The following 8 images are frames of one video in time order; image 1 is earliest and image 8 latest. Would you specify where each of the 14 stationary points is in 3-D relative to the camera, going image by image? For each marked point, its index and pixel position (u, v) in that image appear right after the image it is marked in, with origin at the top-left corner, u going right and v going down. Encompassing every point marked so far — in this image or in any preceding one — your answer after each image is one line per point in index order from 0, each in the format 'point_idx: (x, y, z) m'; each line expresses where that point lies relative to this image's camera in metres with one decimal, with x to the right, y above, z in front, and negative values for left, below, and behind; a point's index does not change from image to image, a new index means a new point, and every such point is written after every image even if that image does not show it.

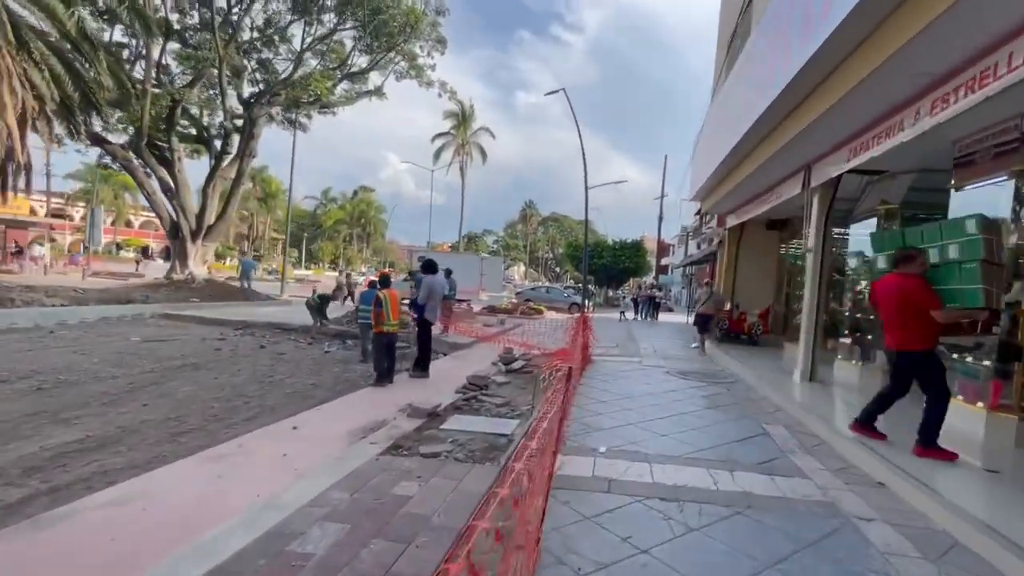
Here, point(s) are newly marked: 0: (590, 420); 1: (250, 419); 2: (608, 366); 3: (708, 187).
0: (+0.9, -1.6, +5.7) m
1: (-3.6, -1.8, +6.7) m
2: (+1.8, -1.5, +9.3) m
3: (+5.8, +3.0, +14.4) m
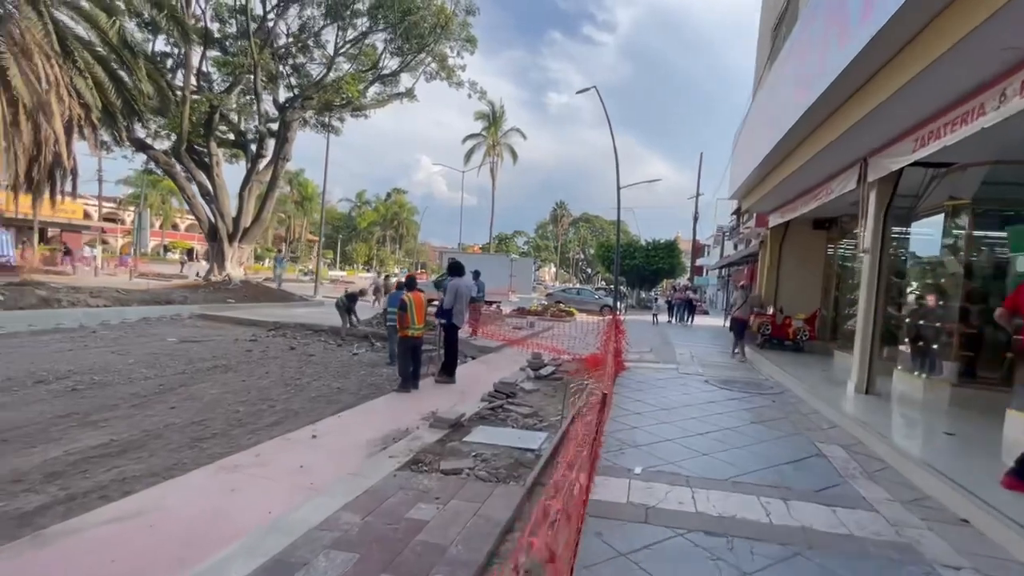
0: (+1.2, -1.6, +5.3) m
1: (-3.3, -1.9, +6.5) m
2: (+2.4, -1.6, +8.9) m
3: (+6.7, +2.9, +13.7) m
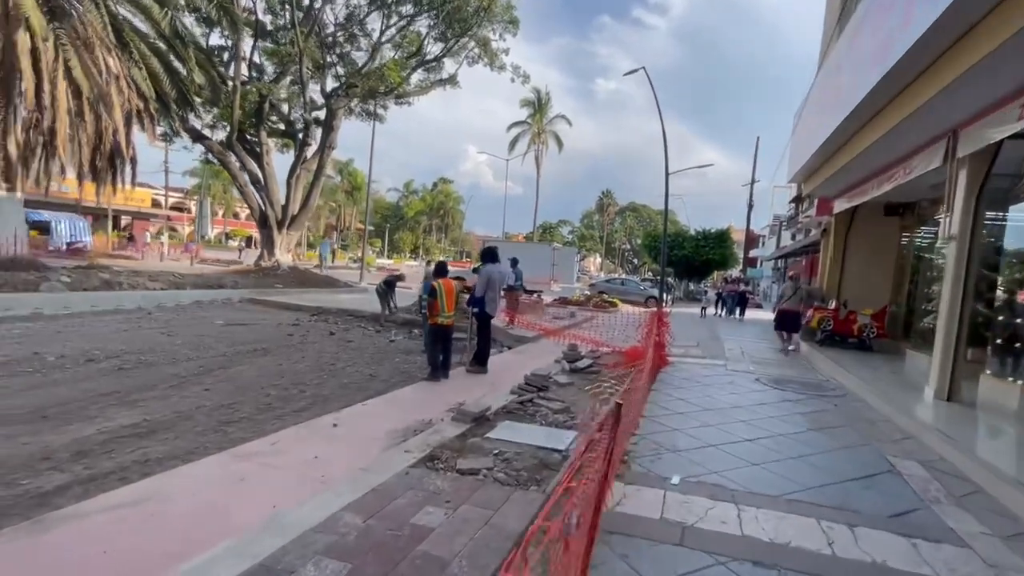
0: (+1.5, -1.5, +4.8) m
1: (-2.8, -1.6, +6.5) m
2: (+3.0, -1.4, +8.3) m
3: (+7.8, +3.1, +12.6) m
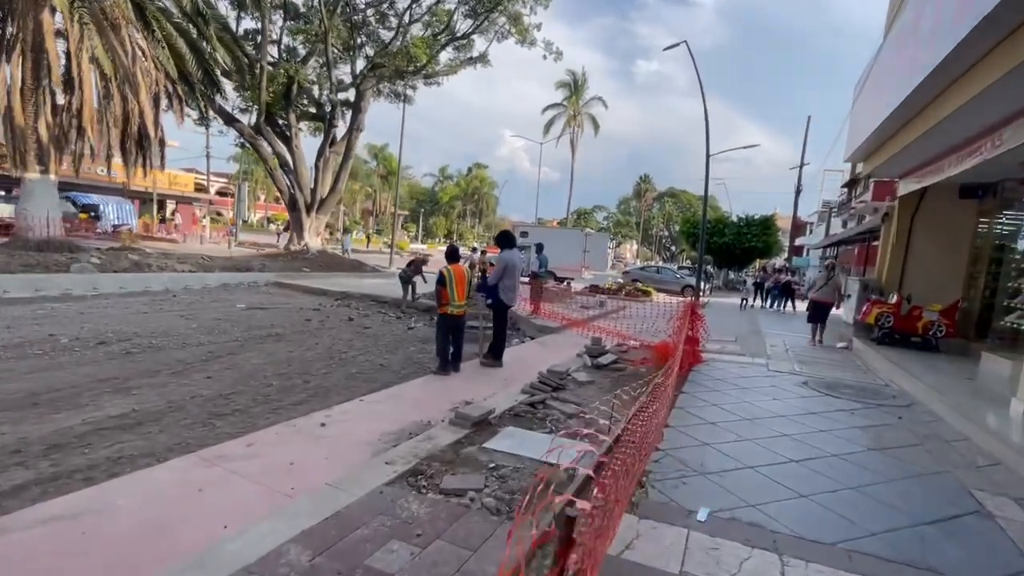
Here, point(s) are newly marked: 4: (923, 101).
0: (+1.5, -1.4, +4.1) m
1: (-2.7, -1.5, +6.1) m
2: (+3.2, -1.2, +7.5) m
3: (+8.4, +3.3, +11.3) m
4: (+7.2, +3.2, +8.5) m
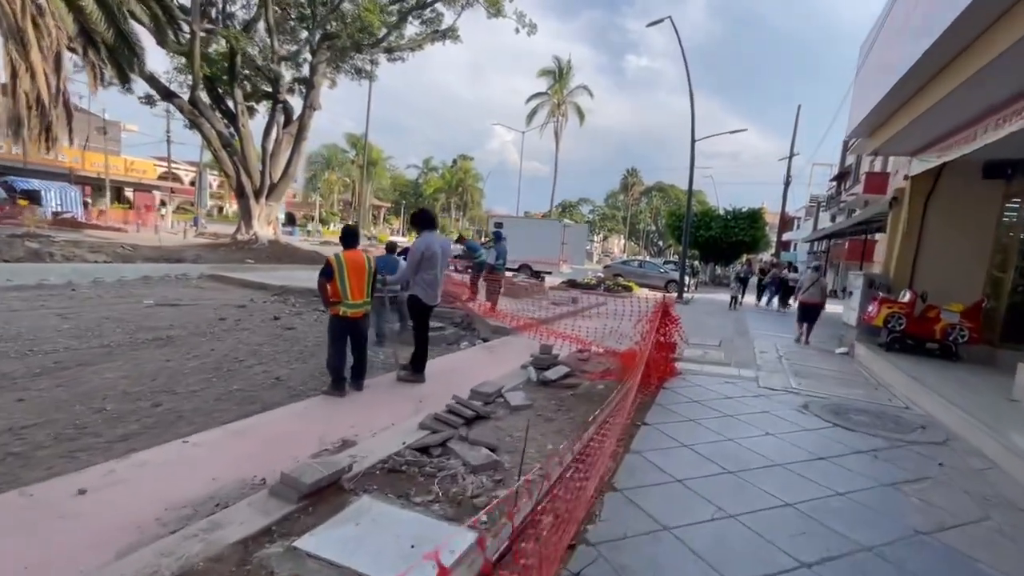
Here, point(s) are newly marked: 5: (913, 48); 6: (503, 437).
0: (+0.6, -1.4, +2.5) m
1: (-3.6, -1.4, +4.4) m
2: (+2.3, -1.2, +5.9) m
3: (+7.4, +3.4, +9.8) m
4: (+6.2, +3.3, +7.0) m
5: (+6.1, +3.6, +7.5) m
6: (-0.1, -1.3, +4.1) m
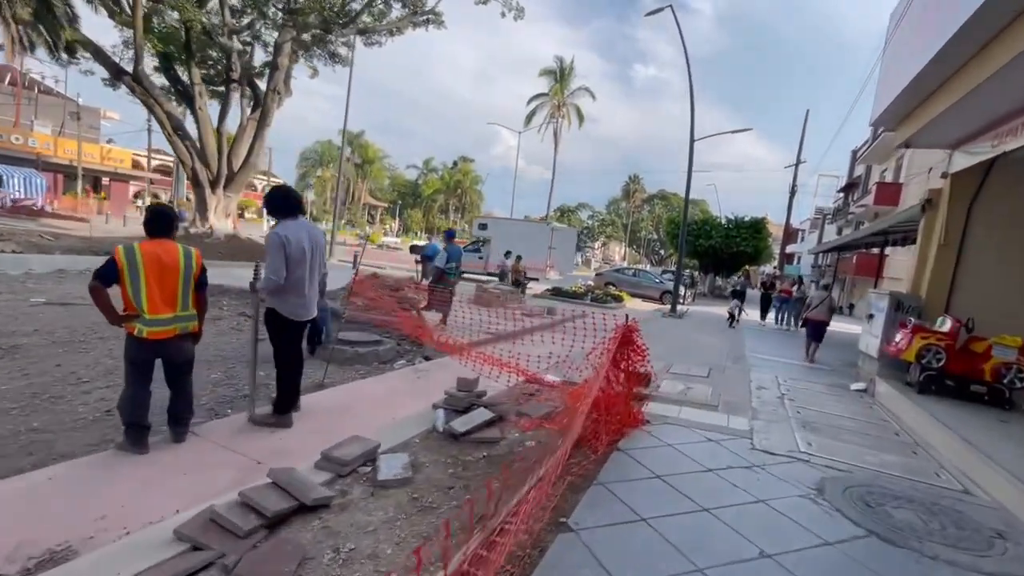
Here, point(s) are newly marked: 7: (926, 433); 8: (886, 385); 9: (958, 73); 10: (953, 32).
0: (-0.3, -1.5, +0.9) m
1: (-4.5, -1.4, +2.8) m
2: (+1.4, -1.4, +4.3) m
3: (+6.6, +3.0, +8.2) m
4: (+5.5, +3.0, +5.4) m
5: (+5.3, +3.3, +5.9) m
6: (-1.0, -1.4, +2.5) m
7: (+4.3, -1.5, +5.0) m
8: (+5.0, -1.3, +6.4) m
9: (+6.2, +3.0, +6.7) m
10: (+5.3, +3.1, +5.5) m
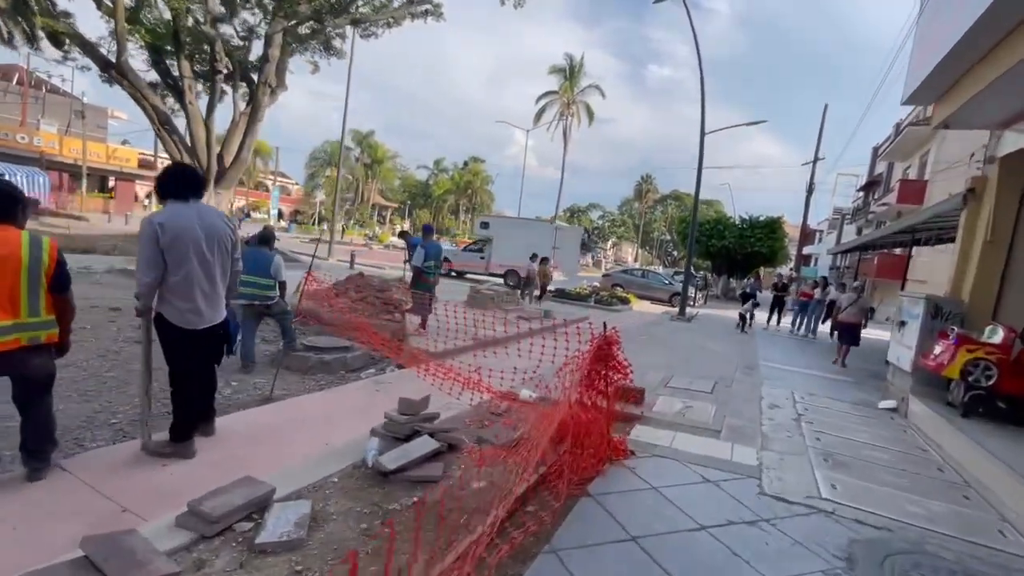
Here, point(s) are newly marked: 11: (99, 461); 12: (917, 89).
0: (-0.7, -1.5, +0.1) m
1: (-4.9, -1.4, +2.1) m
2: (+1.0, -1.4, +3.4) m
3: (+6.4, +3.0, +7.2) m
4: (+5.1, +3.0, +4.4) m
5: (+5.0, +3.3, +4.9) m
6: (-1.4, -1.4, +1.7) m
7: (+4.0, -1.5, +4.1) m
8: (+4.7, -1.3, +5.5) m
9: (+5.9, +2.9, +5.8) m
10: (+5.0, +3.1, +4.6) m
11: (-2.9, -1.2, +3.4) m
12: (+6.2, +3.0, +7.4) m
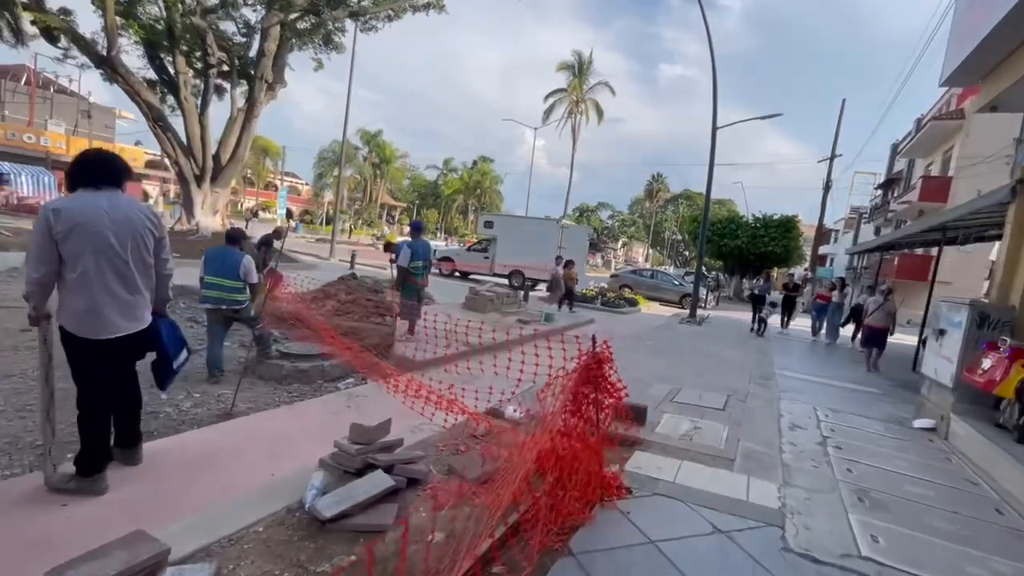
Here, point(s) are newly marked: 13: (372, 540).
0: (-1.0, -1.5, -0.5) m
1: (-5.1, -1.4, +1.6) m
2: (+0.8, -1.4, +2.8) m
3: (+6.3, +3.0, +6.4) m
4: (+5.0, +2.9, +3.7) m
5: (+4.9, +3.3, +4.2) m
6: (-1.6, -1.4, +1.1) m
7: (+3.8, -1.6, +3.4) m
8: (+4.5, -1.4, +4.8) m
9: (+5.7, +2.9, +5.0) m
10: (+4.8, +3.0, +3.9) m
11: (-3.1, -1.2, +2.9) m
12: (+6.1, +3.0, +6.7) m
13: (-0.7, -1.3, +2.6) m
